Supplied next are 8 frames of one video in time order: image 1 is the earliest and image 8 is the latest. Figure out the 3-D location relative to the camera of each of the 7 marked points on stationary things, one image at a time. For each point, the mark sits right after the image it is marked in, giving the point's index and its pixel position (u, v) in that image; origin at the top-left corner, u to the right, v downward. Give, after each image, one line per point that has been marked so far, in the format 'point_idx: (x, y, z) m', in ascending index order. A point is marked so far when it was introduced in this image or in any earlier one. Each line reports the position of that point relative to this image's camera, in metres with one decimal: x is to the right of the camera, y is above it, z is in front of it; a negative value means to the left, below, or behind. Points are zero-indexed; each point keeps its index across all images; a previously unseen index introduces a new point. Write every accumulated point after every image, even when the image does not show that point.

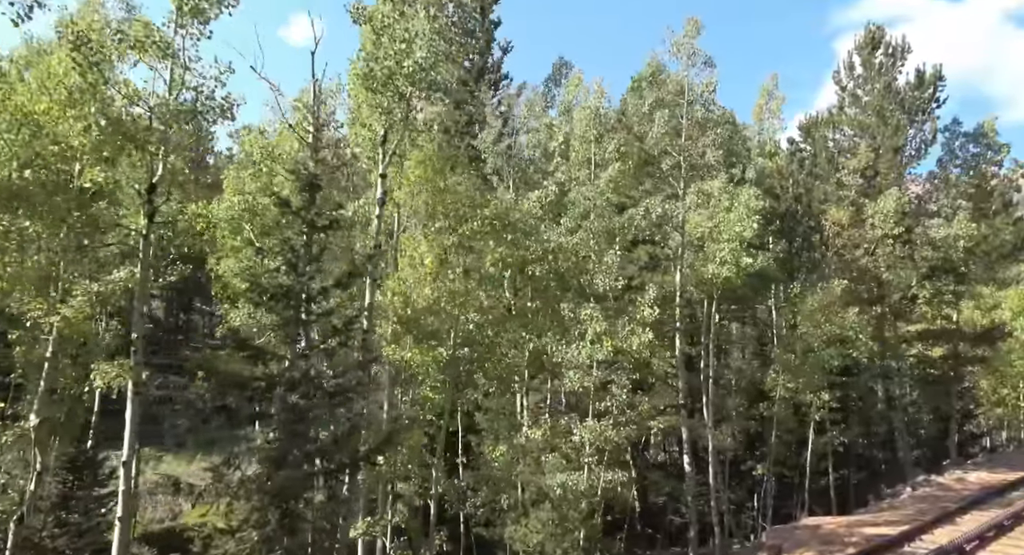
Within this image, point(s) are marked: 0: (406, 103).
0: (-1.9, +3.3, +16.0) m
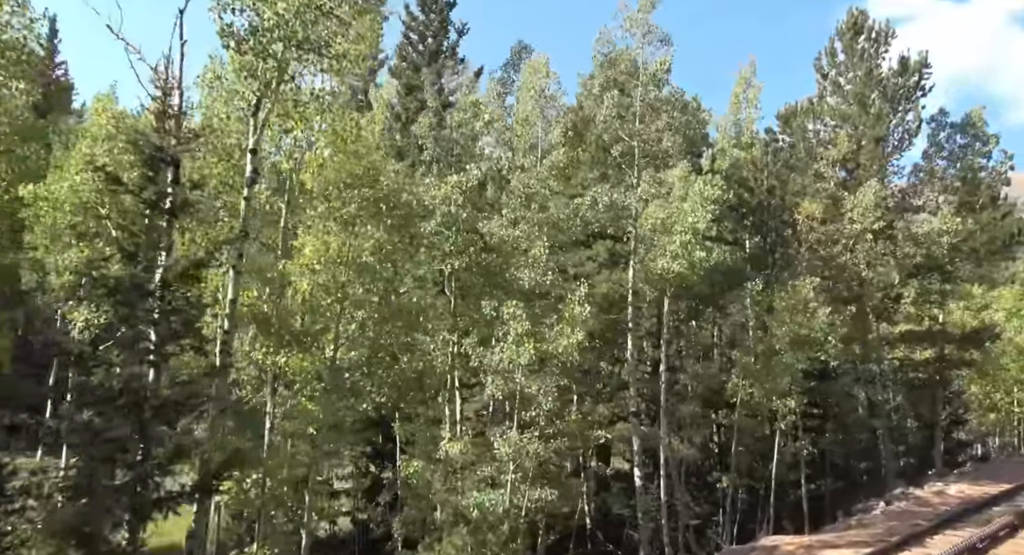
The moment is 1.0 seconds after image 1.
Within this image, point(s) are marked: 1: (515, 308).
0: (-3.7, +3.4, +13.8) m
1: (+0.1, -0.6, +18.0) m
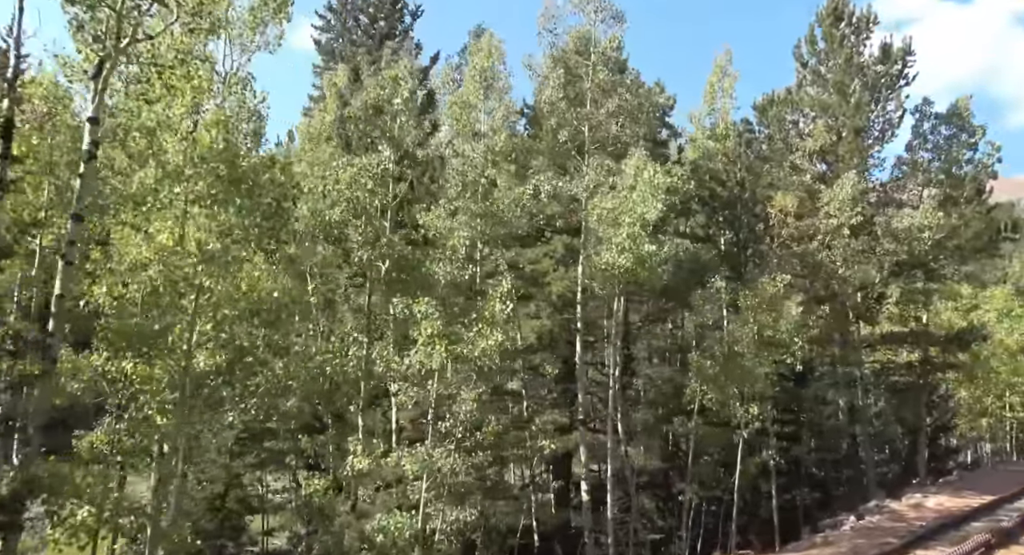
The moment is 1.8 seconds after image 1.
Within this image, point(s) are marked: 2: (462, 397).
0: (-5.4, +3.5, +11.9) m
1: (-1.6, -0.5, +16.0) m
2: (-0.9, -2.3, +16.2) m
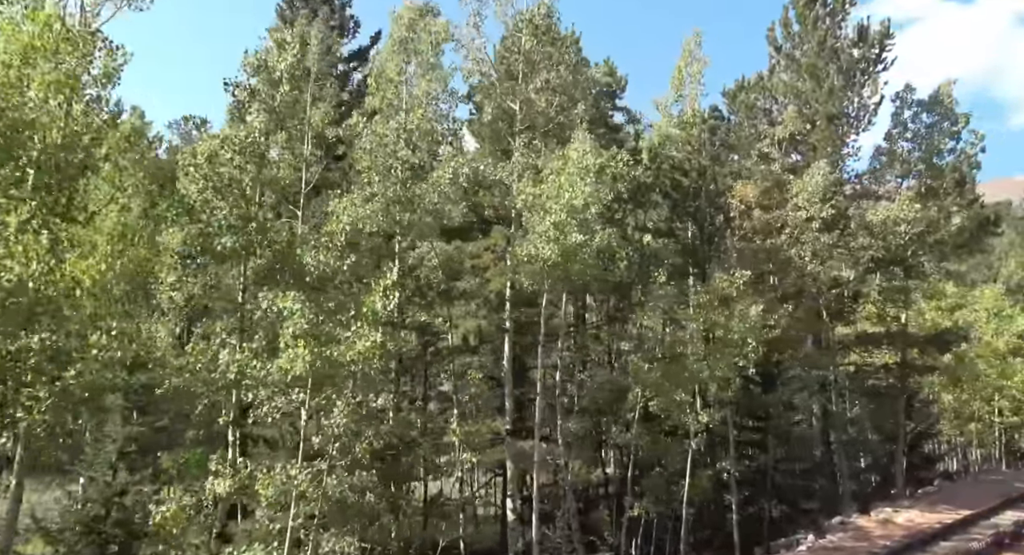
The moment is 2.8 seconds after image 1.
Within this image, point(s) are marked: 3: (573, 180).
0: (-7.3, +3.7, +9.6) m
1: (-3.5, -0.4, +13.7) m
2: (-2.8, -2.1, +14.0) m
3: (+1.3, +2.2, +19.5) m
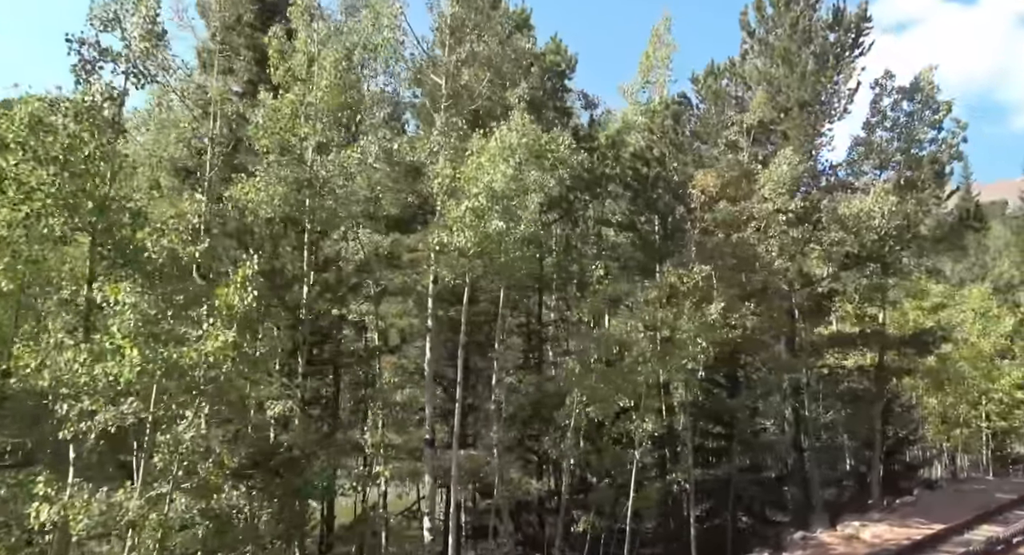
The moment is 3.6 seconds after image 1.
0: (-8.9, +3.9, +7.5) m
1: (-5.2, -0.2, +11.7) m
2: (-4.6, -2.0, +11.9) m
3: (-0.4, +2.4, +17.4) m
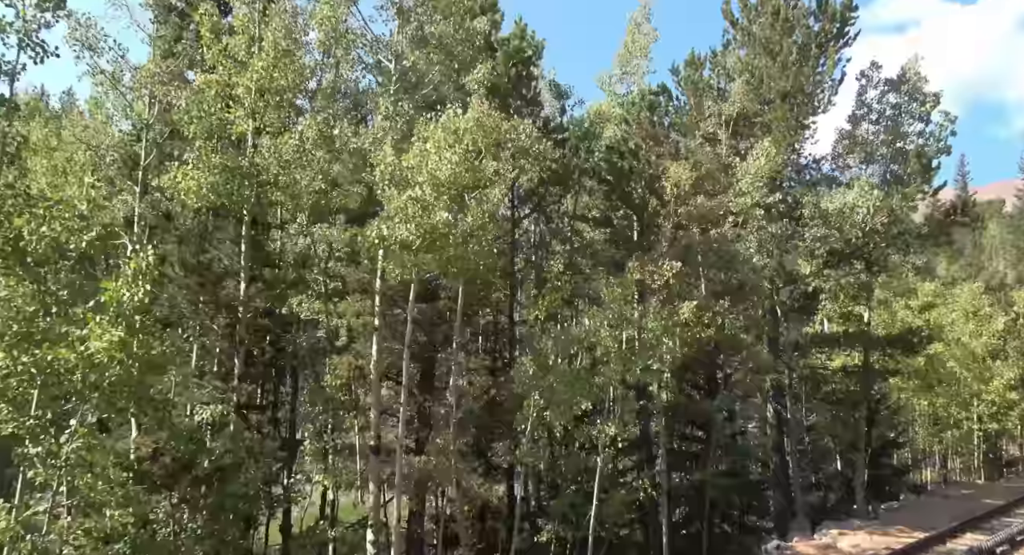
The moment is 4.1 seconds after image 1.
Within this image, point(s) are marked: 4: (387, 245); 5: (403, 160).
0: (-9.9, +4.0, +6.4) m
1: (-6.2, -0.1, +10.6) m
2: (-5.5, -1.9, +10.8) m
3: (-1.4, +2.5, +16.3) m
4: (-2.5, +0.6, +16.8) m
5: (-2.1, +2.3, +16.5) m
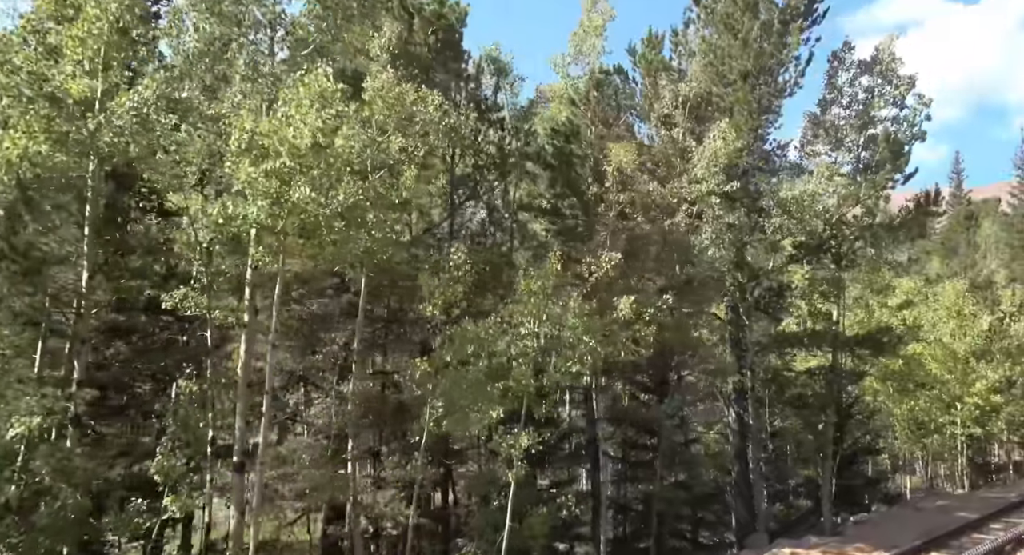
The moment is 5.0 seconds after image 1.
0: (-11.8, +4.2, +4.1) m
1: (-8.2, +0.1, +8.3) m
2: (-7.5, -1.7, +8.5) m
3: (-3.3, +2.7, +14.0) m
4: (-4.4, +0.8, +14.6) m
5: (-4.1, +2.5, +14.2) m
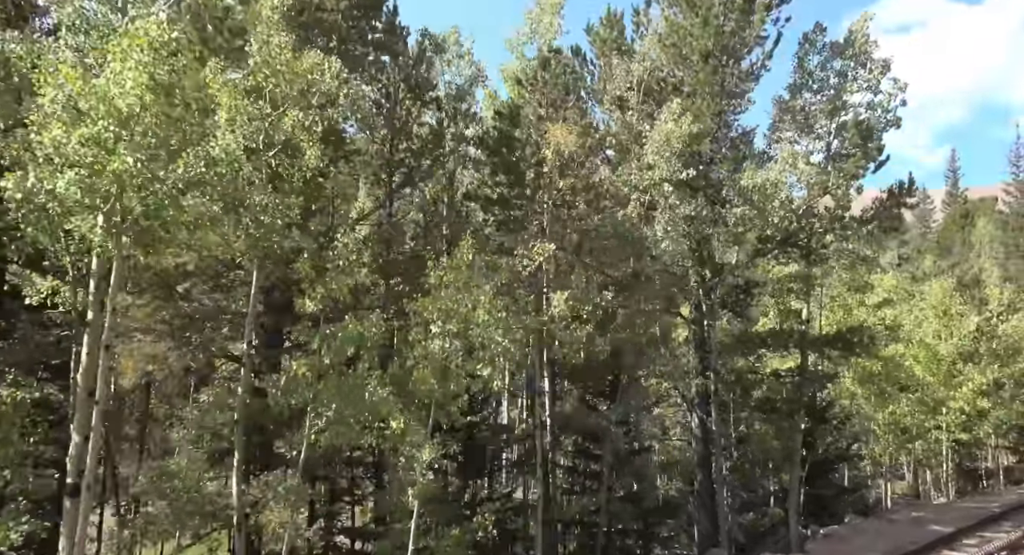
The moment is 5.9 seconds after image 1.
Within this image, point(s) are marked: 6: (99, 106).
0: (-13.6, +4.4, +2.1) m
1: (-9.9, +0.3, +6.3) m
2: (-9.3, -1.5, +6.5) m
3: (-5.1, +2.8, +12.0) m
4: (-6.2, +1.0, +12.6) m
5: (-5.8, +2.6, +12.2) m
6: (-5.4, +2.2, +11.9) m
